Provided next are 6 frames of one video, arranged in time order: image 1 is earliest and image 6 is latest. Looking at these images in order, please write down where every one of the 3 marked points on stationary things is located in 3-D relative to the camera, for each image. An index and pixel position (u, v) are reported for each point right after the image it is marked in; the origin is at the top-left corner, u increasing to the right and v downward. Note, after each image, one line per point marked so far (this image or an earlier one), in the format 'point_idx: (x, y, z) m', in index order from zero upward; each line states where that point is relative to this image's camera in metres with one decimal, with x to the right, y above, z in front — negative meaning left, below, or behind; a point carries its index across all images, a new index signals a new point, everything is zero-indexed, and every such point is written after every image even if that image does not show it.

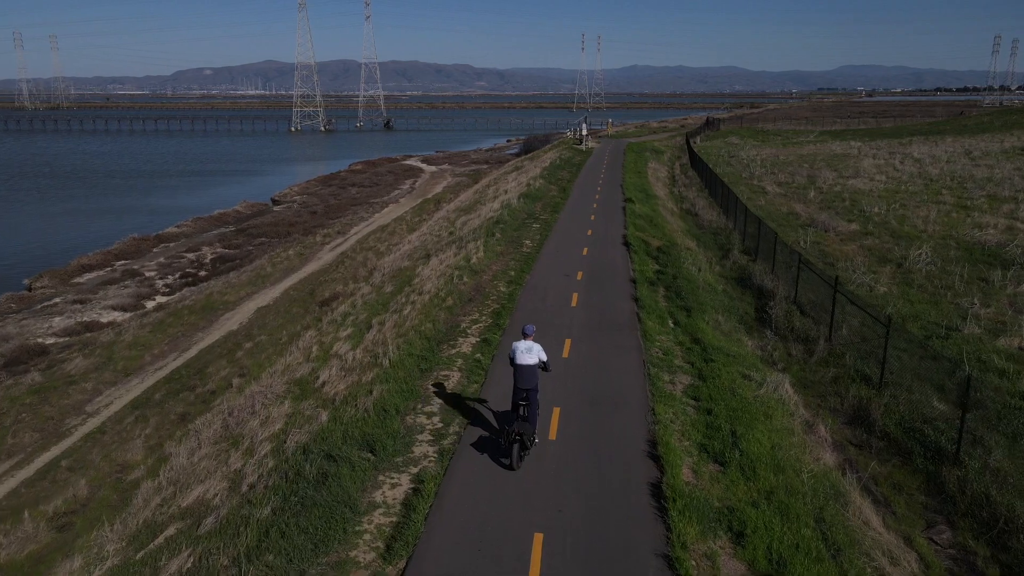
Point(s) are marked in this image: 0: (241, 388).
0: (-6.6, -2.4, +17.6) m
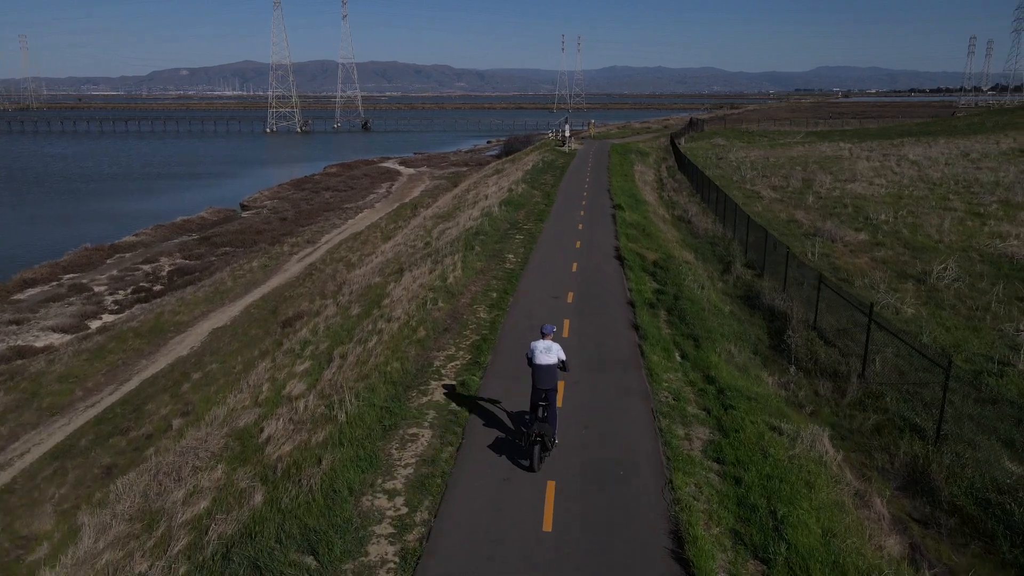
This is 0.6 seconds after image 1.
0: (-6.9, -3.0, +15.1) m
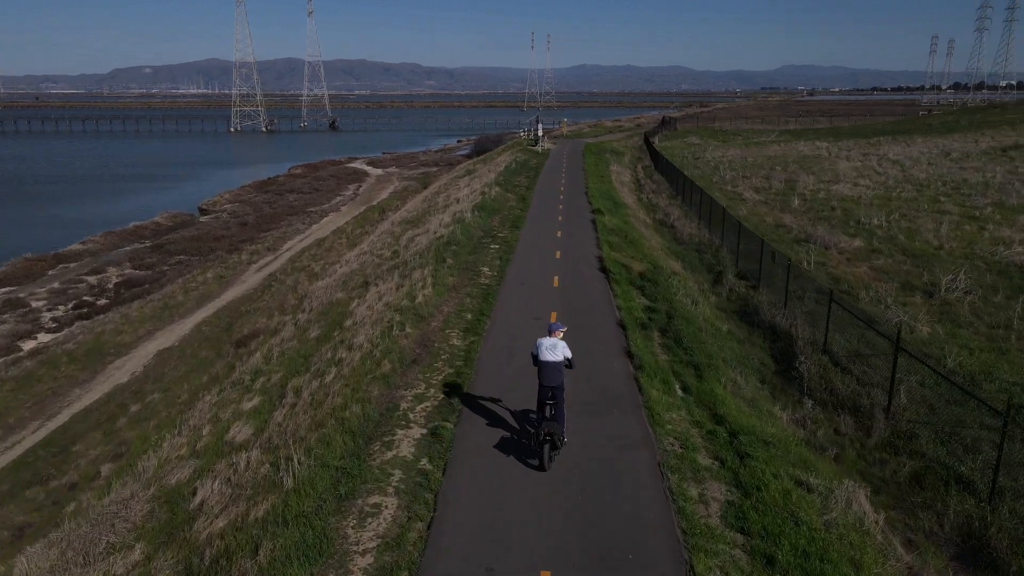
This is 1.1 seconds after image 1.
0: (-7.3, -3.5, +13.0) m
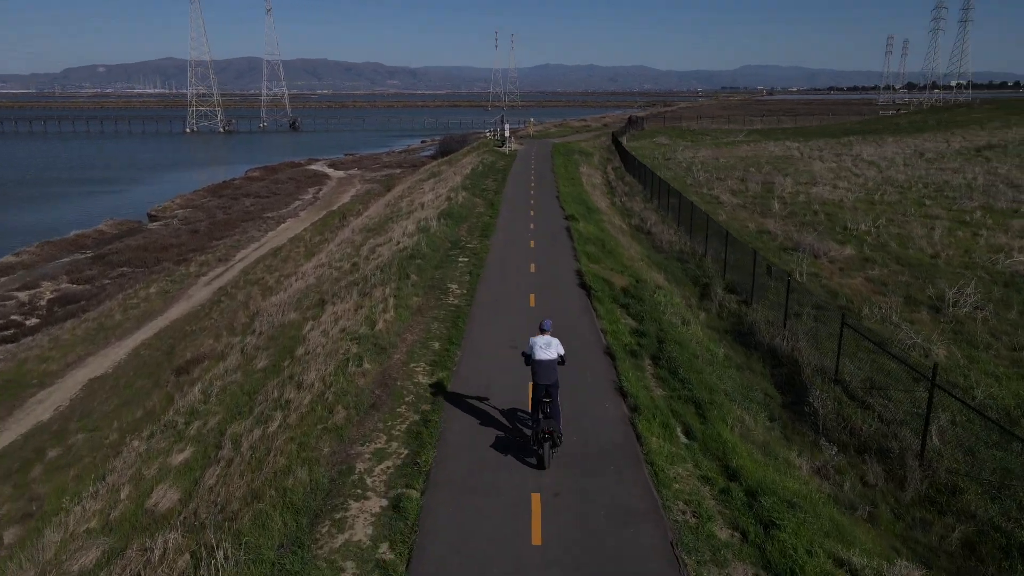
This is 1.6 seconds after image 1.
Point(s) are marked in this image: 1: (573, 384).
0: (-7.6, -4.1, +10.9) m
1: (+1.0, -1.6, +12.3) m
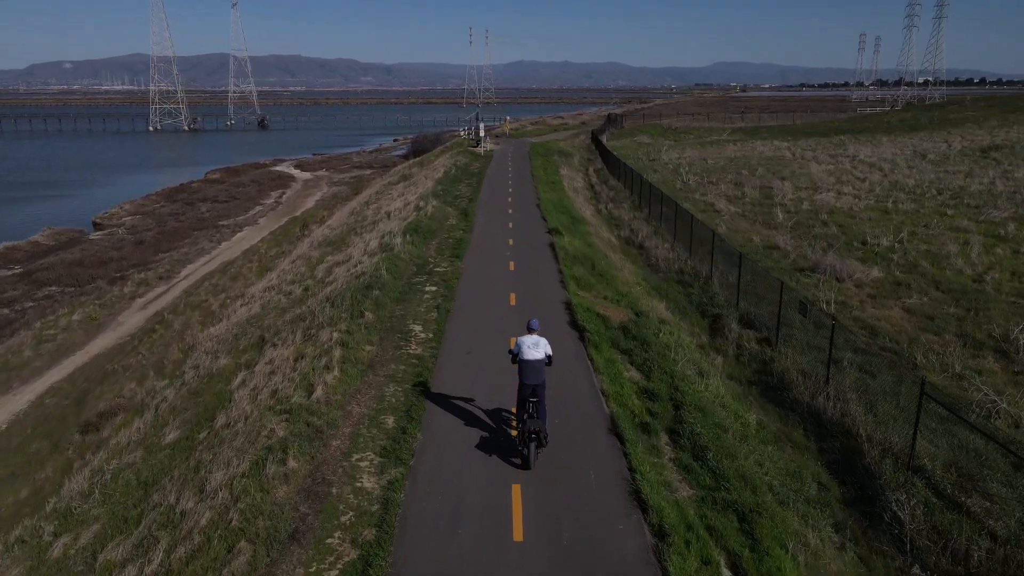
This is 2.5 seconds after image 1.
0: (-7.9, -5.0, +7.5) m
1: (+0.7, -2.4, +9.2) m
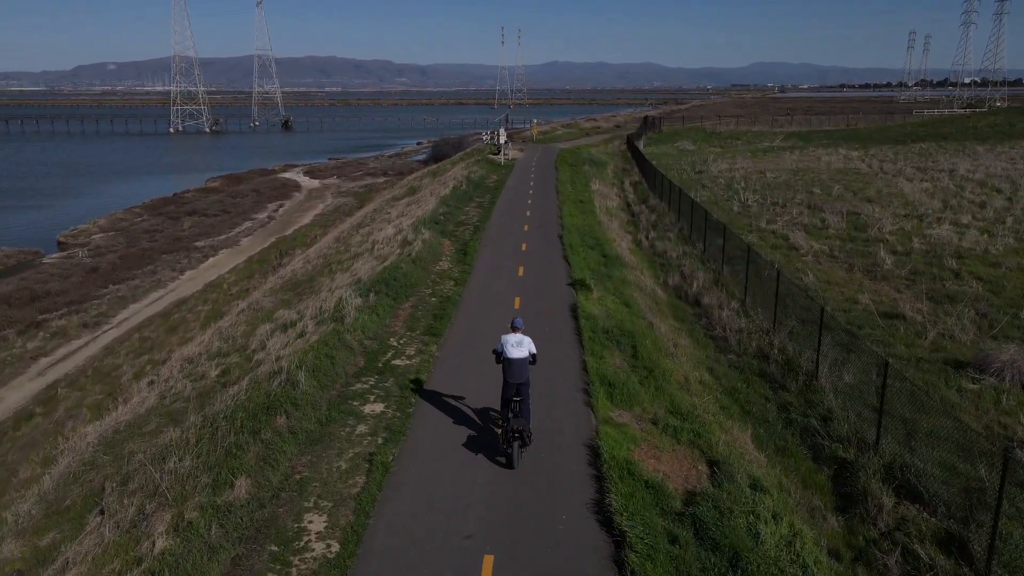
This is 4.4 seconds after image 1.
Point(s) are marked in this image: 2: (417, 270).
0: (-8.4, -6.7, +1.2) m
1: (+0.2, -4.2, +2.5) m
2: (-2.5, +0.3, +18.7) m
